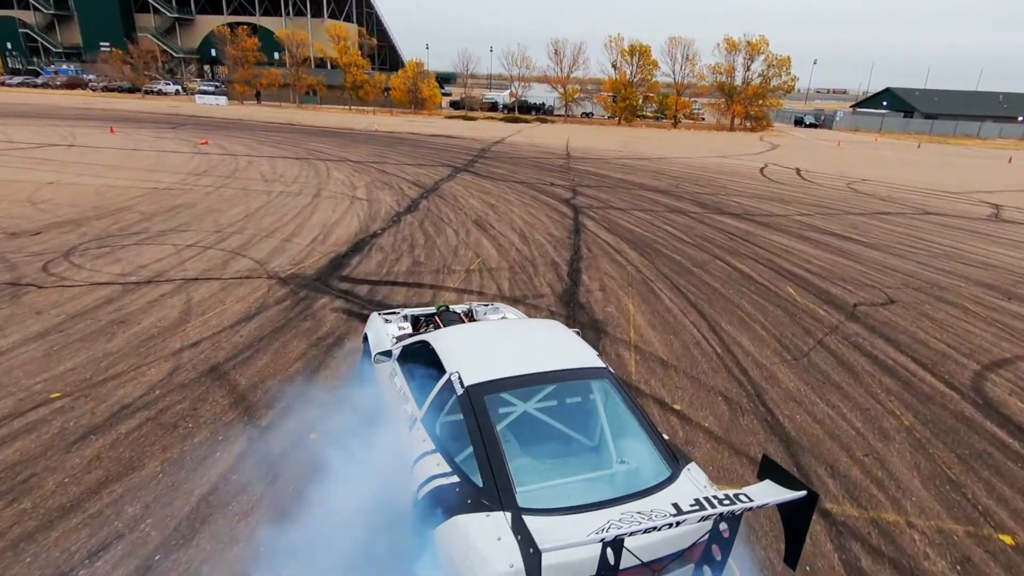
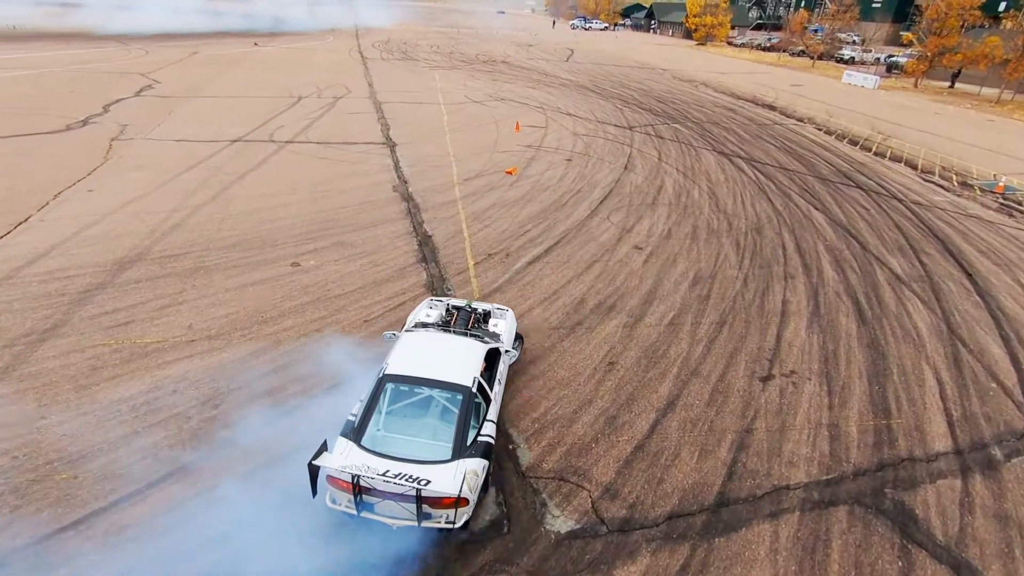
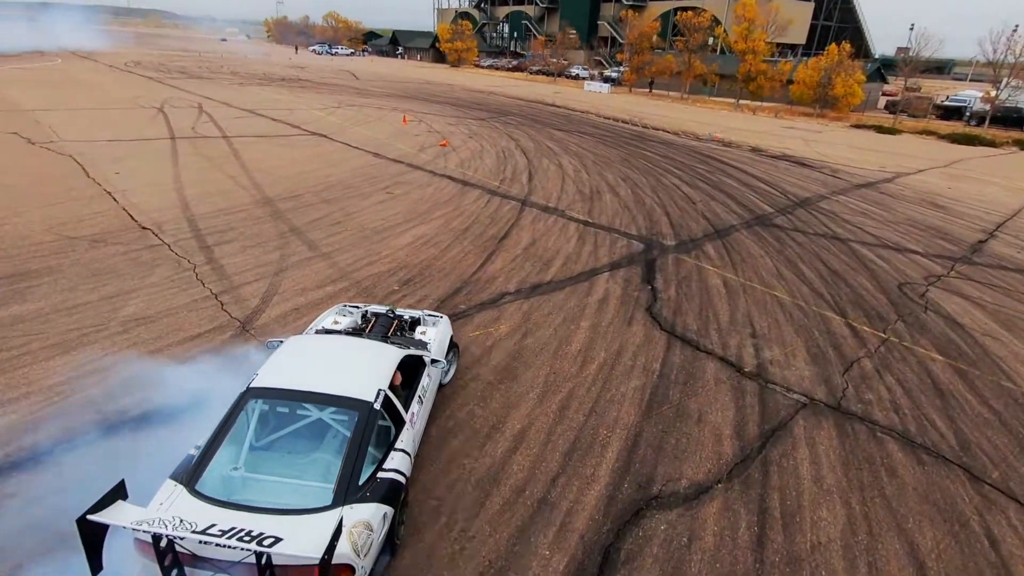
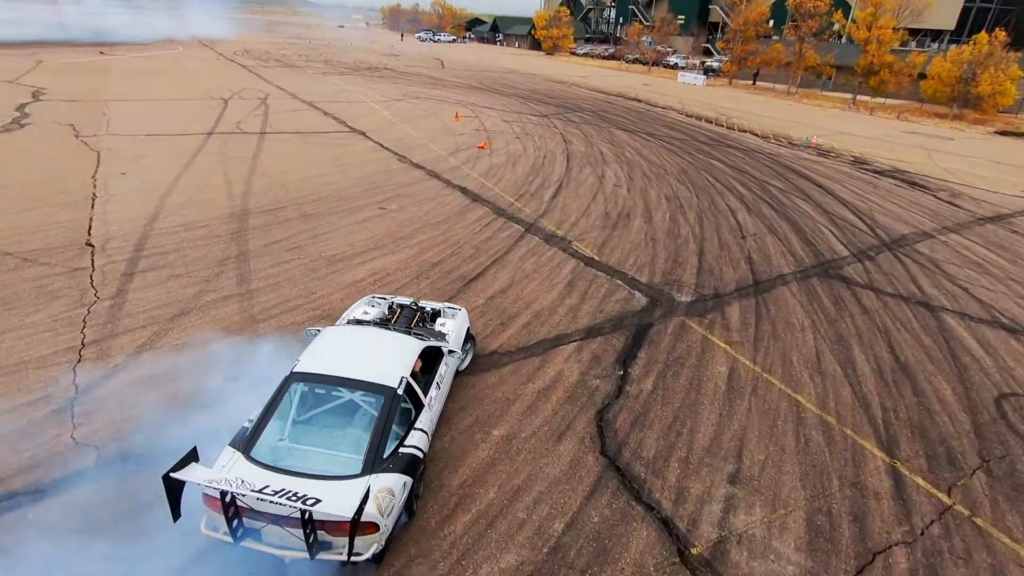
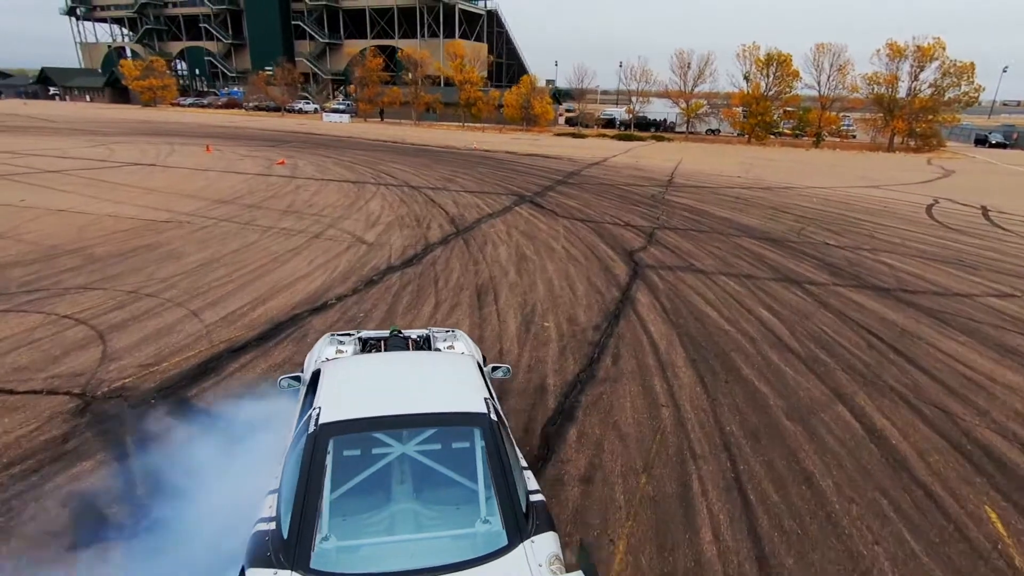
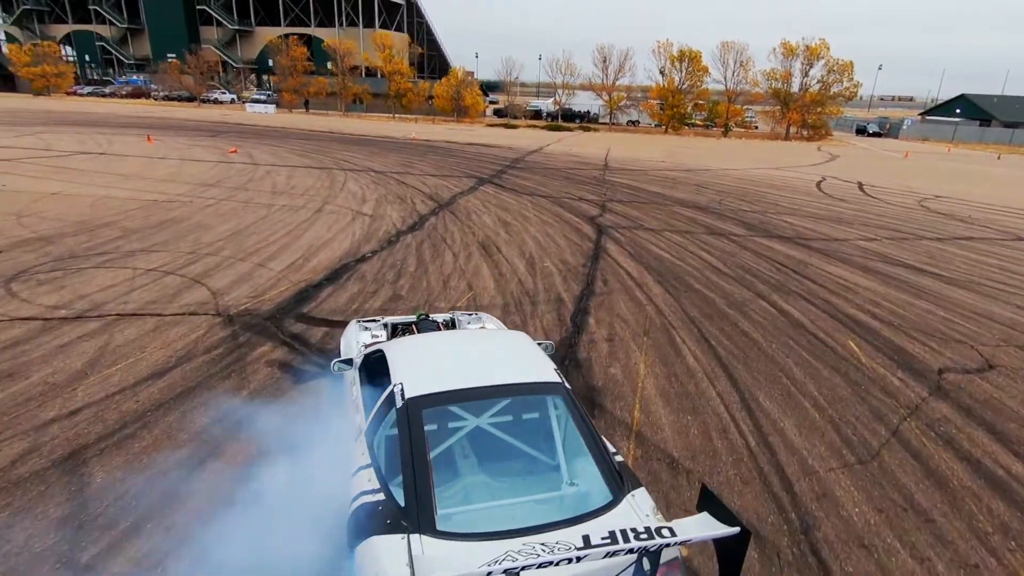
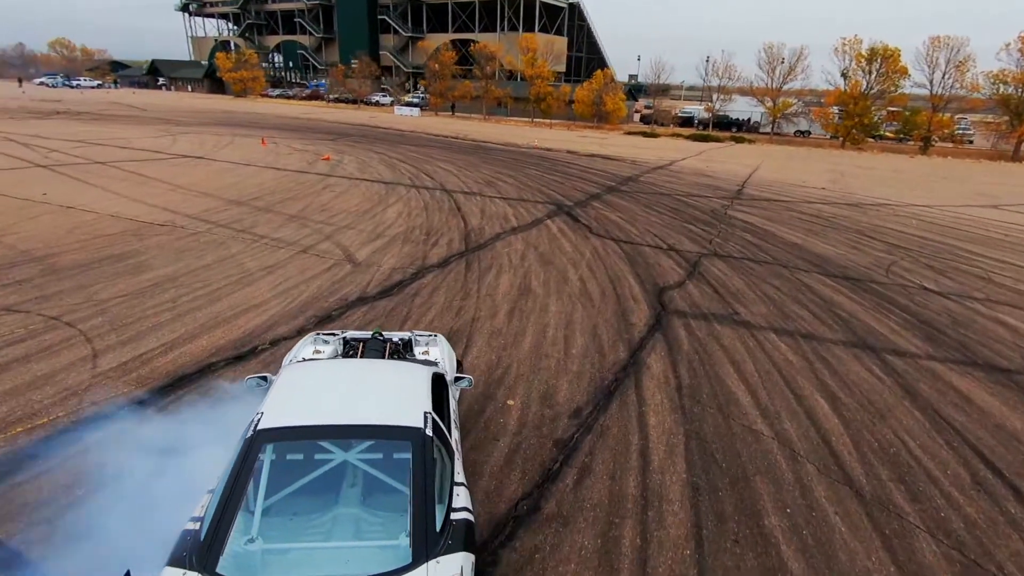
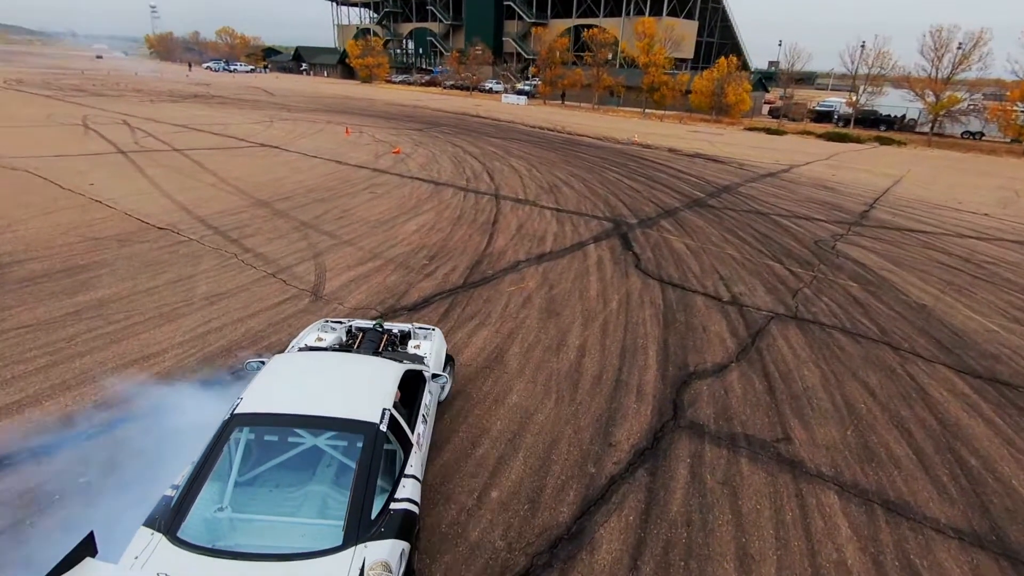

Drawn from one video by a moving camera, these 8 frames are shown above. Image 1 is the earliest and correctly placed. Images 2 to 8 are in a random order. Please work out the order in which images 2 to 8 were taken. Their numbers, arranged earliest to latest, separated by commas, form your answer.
6, 5, 7, 8, 3, 4, 2
